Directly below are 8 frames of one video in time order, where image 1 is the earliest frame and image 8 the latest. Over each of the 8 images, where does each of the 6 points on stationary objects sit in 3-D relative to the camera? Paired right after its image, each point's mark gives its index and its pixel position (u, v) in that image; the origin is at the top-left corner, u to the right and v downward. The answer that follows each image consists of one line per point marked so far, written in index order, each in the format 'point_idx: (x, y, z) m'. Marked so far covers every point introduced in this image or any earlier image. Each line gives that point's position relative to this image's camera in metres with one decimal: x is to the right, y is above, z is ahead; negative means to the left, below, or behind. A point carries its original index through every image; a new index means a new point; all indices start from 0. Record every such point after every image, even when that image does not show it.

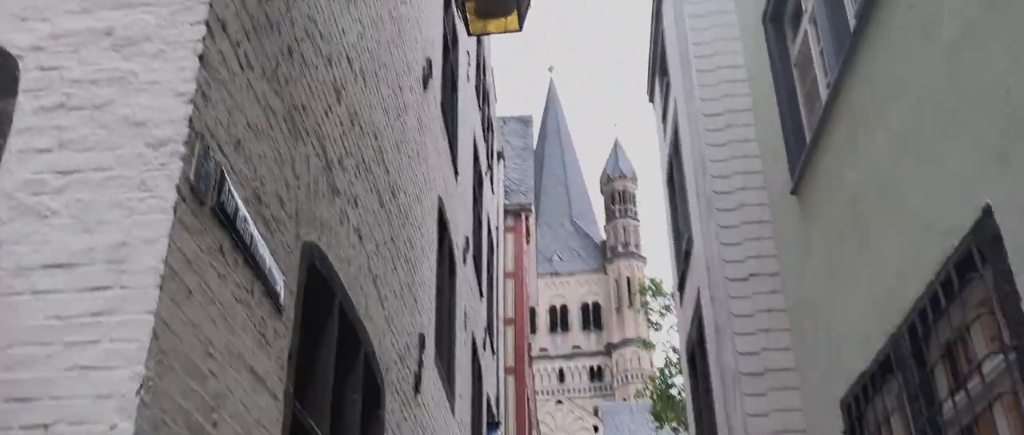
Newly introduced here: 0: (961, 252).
0: (+2.1, -0.2, +4.4) m
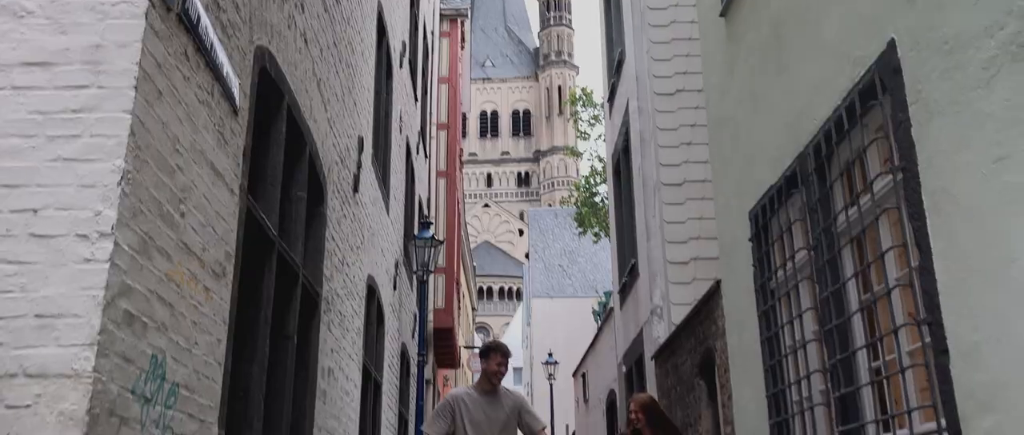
0: (+1.8, +0.7, +4.8) m
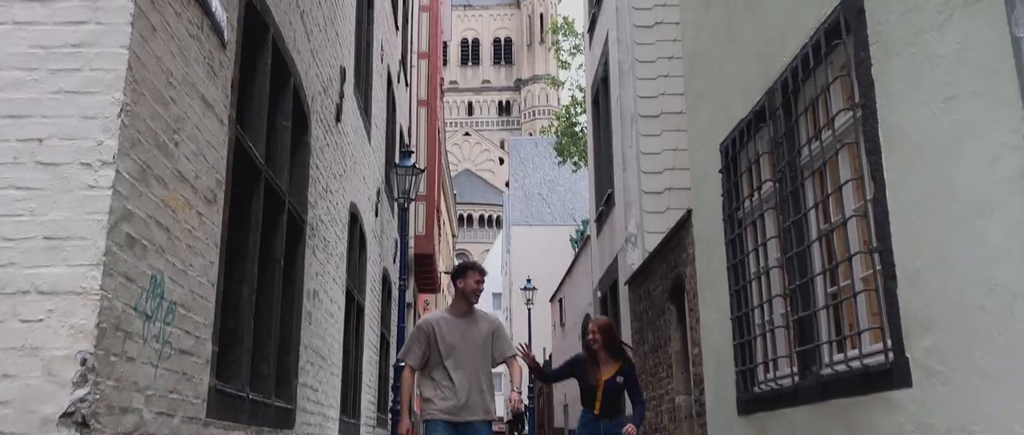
0: (+1.7, +1.0, +5.0) m
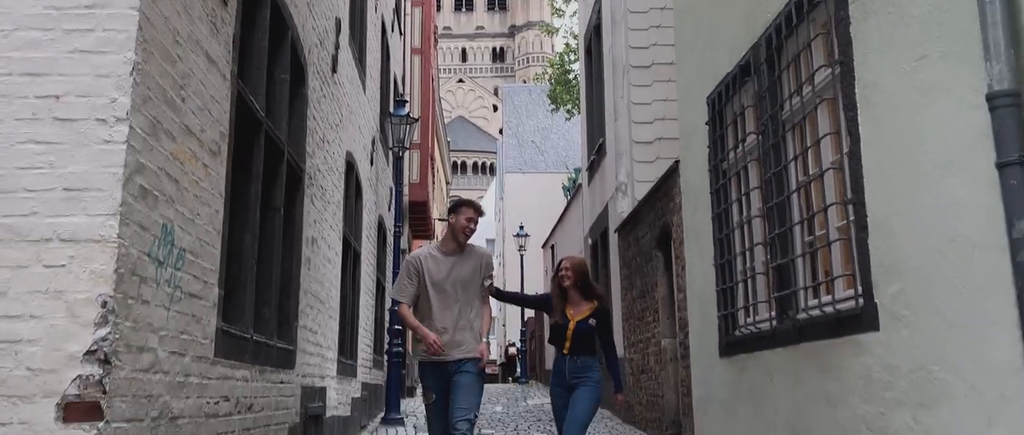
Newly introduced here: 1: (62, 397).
0: (+1.6, +1.3, +5.1) m
1: (-1.4, -0.6, +3.0) m
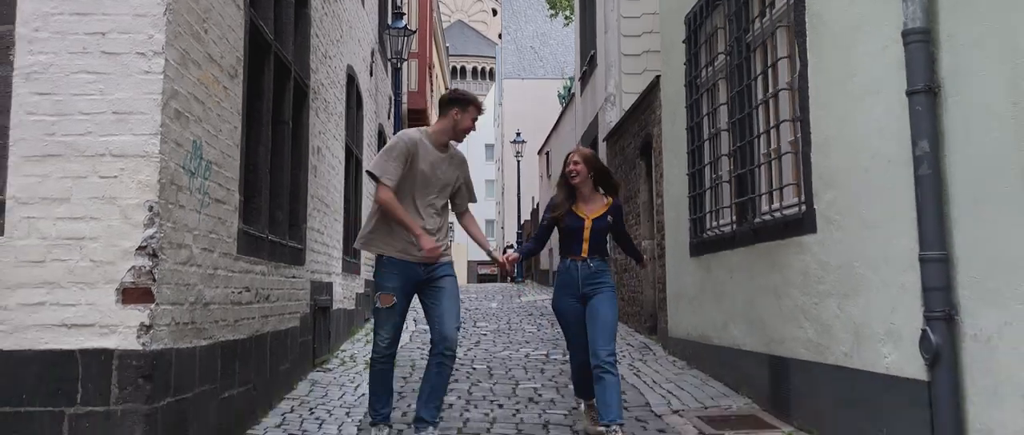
0: (+1.5, +1.8, +5.6) m
1: (-1.5, -0.2, +3.6) m
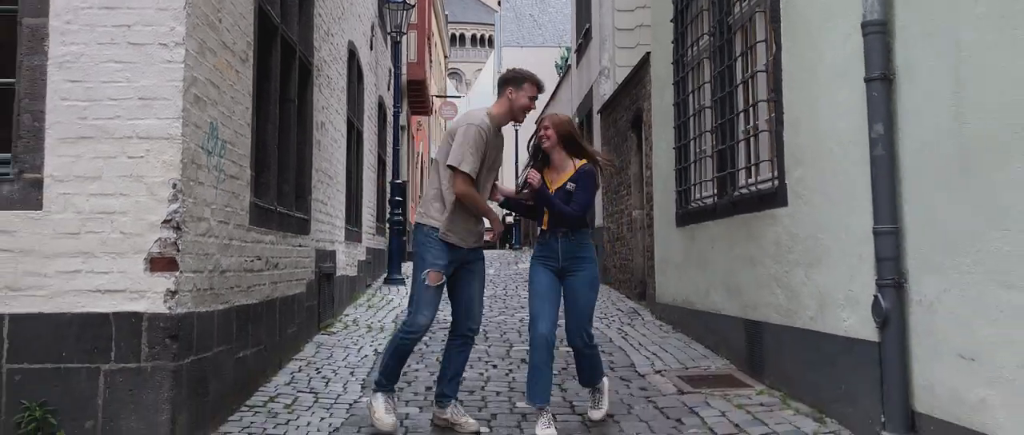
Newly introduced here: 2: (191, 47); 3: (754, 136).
0: (+1.5, +2.0, +5.9) m
1: (-1.5, -0.1, +4.0) m
2: (-1.4, +0.8, +4.2) m
3: (+1.6, +0.5, +6.3) m
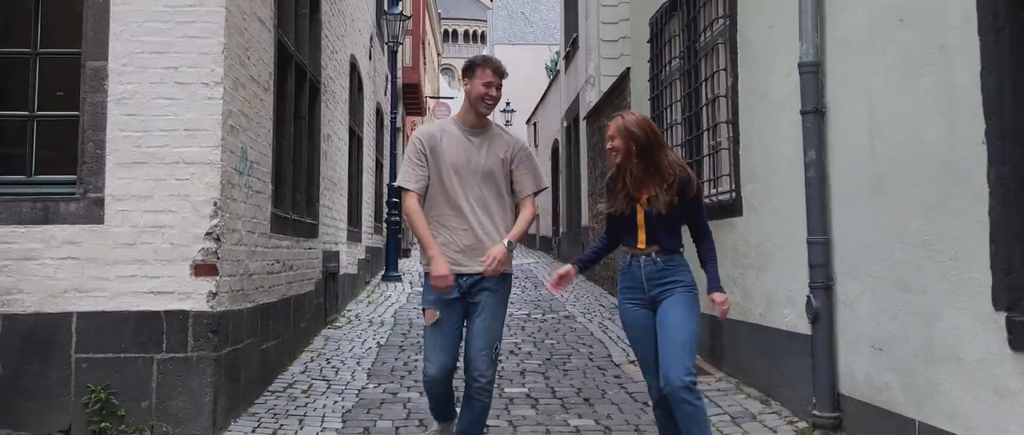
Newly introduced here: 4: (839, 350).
0: (+1.4, +1.9, +6.7) m
1: (-1.6, -0.2, +4.8) m
2: (-1.5, +0.7, +5.0) m
3: (+1.5, +0.5, +7.1) m
4: (+1.7, -0.7, +5.0) m
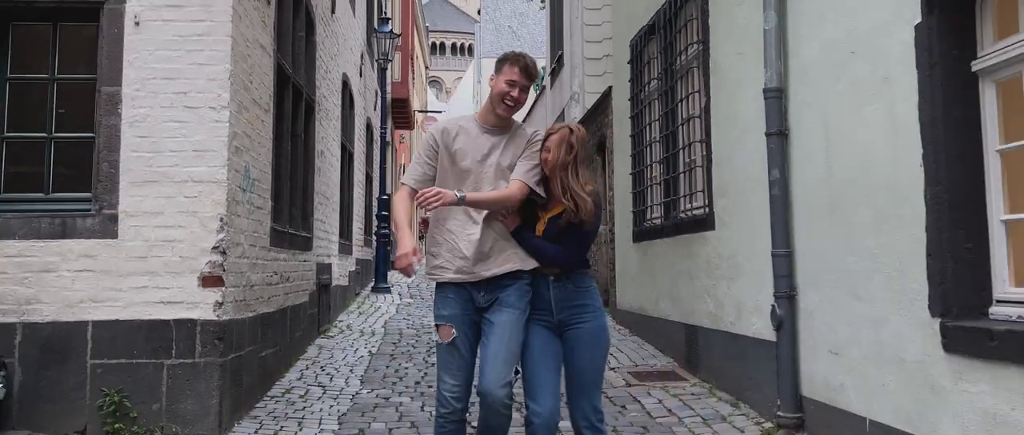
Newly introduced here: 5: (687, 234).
0: (+1.3, +1.8, +7.1) m
1: (-1.7, -0.3, +5.1) m
2: (-1.6, +0.6, +5.3) m
3: (+1.4, +0.4, +7.5) m
4: (+1.6, -0.8, +5.3) m
5: (+1.3, -0.1, +7.4) m
